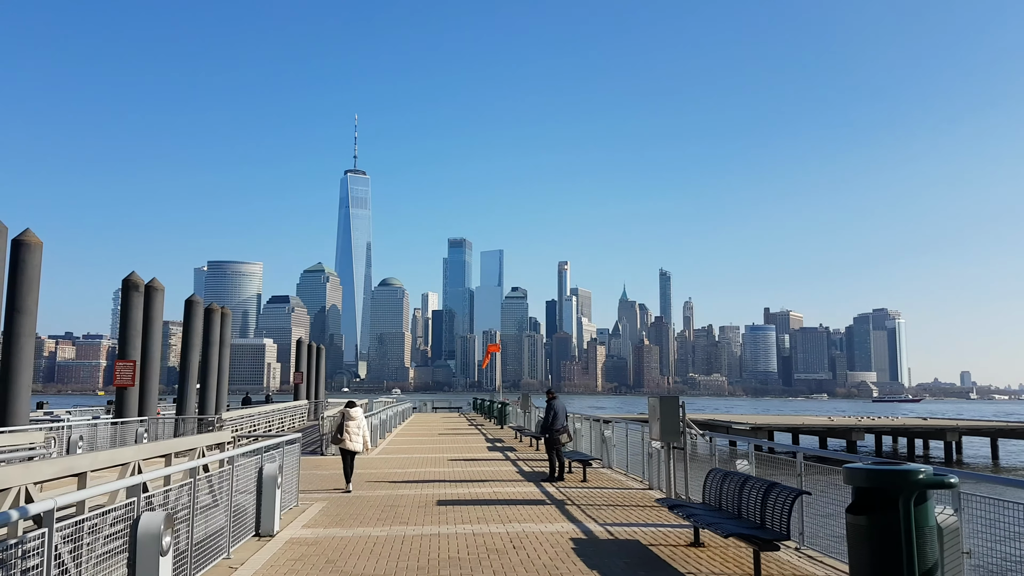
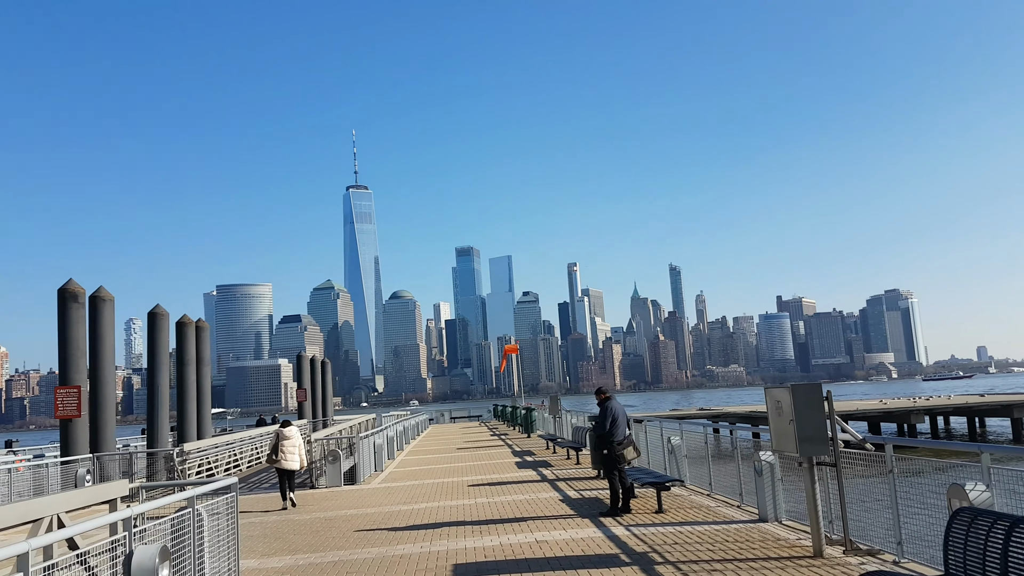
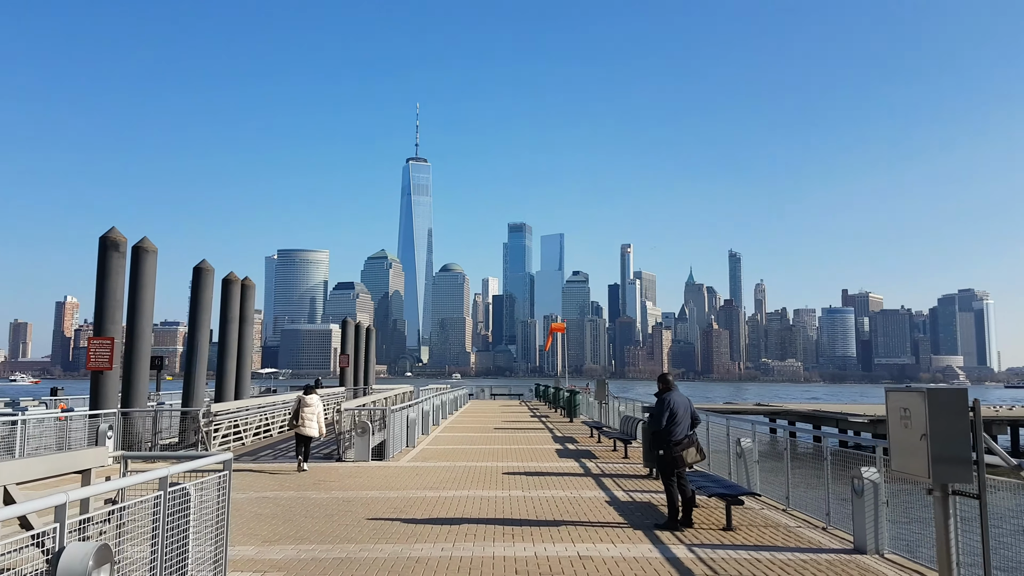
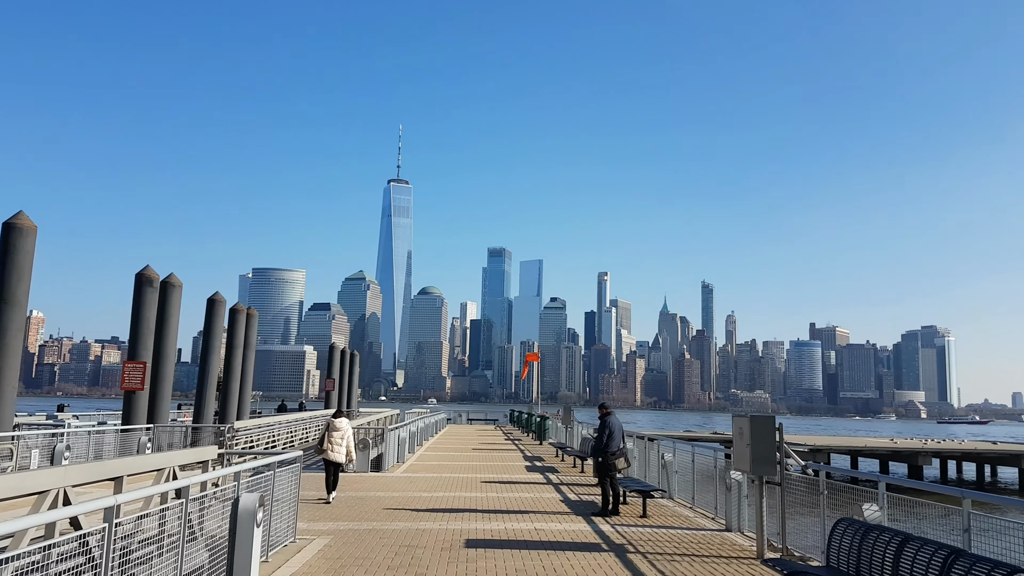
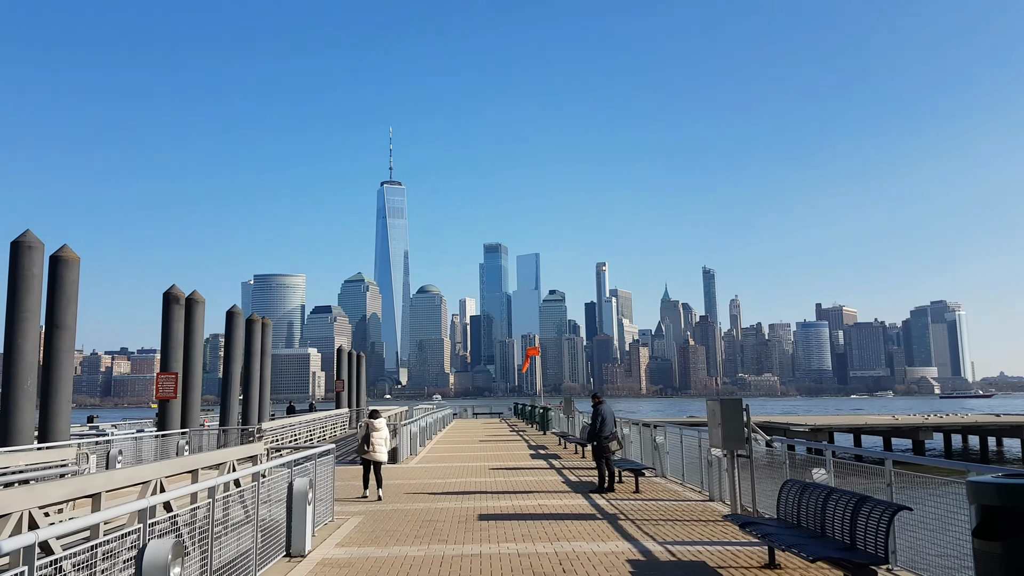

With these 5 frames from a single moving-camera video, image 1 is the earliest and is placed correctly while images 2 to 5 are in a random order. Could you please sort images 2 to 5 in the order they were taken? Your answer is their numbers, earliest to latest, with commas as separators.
5, 4, 2, 3
